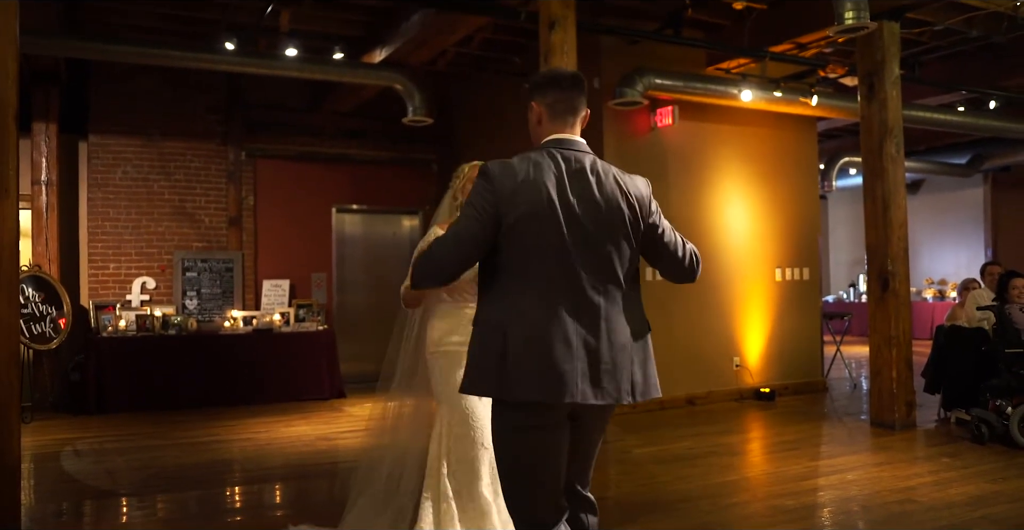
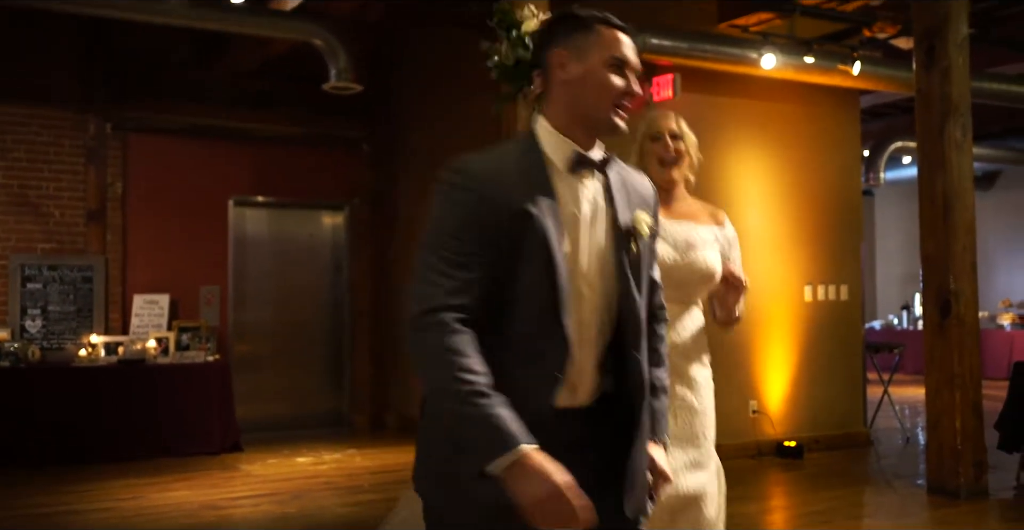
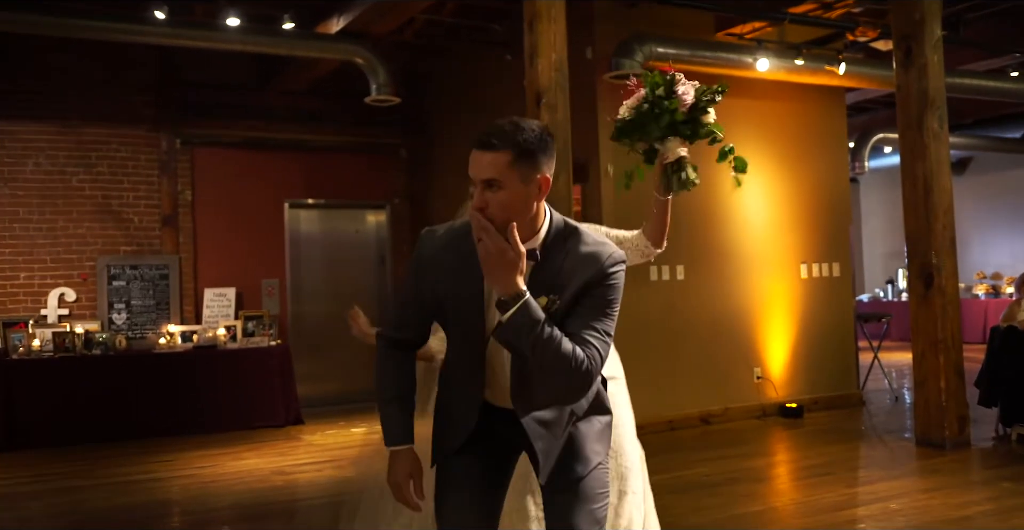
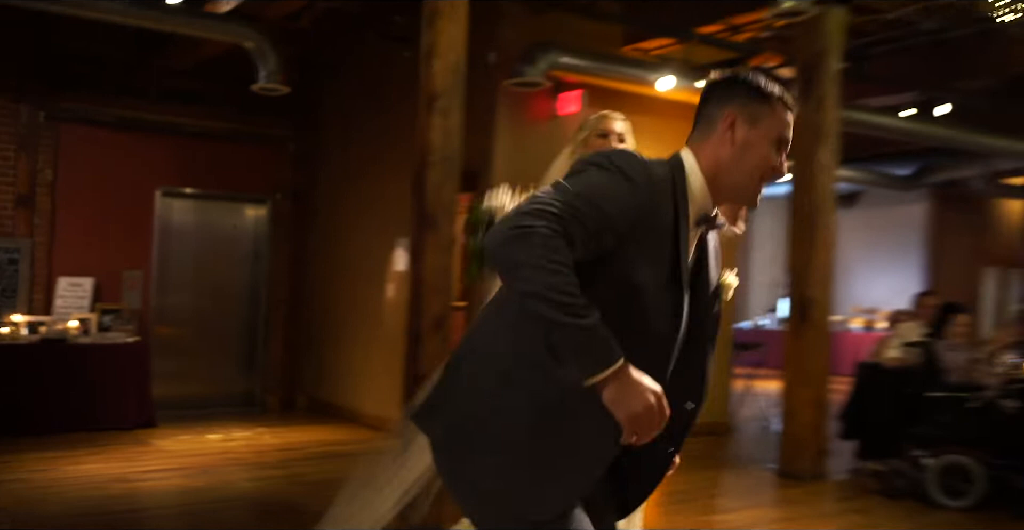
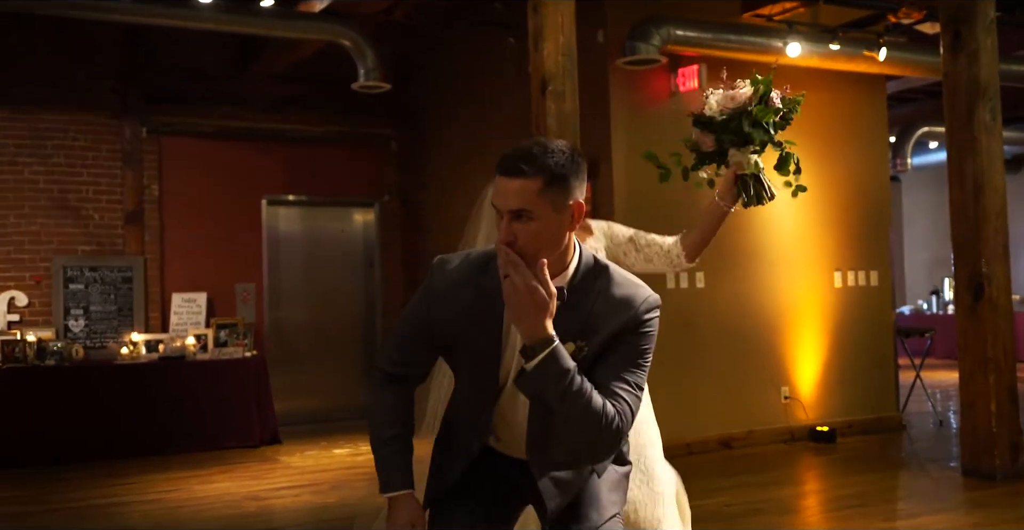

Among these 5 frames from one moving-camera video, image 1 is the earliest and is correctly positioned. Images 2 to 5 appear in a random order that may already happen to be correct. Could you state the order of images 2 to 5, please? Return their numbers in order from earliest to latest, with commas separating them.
3, 5, 2, 4
